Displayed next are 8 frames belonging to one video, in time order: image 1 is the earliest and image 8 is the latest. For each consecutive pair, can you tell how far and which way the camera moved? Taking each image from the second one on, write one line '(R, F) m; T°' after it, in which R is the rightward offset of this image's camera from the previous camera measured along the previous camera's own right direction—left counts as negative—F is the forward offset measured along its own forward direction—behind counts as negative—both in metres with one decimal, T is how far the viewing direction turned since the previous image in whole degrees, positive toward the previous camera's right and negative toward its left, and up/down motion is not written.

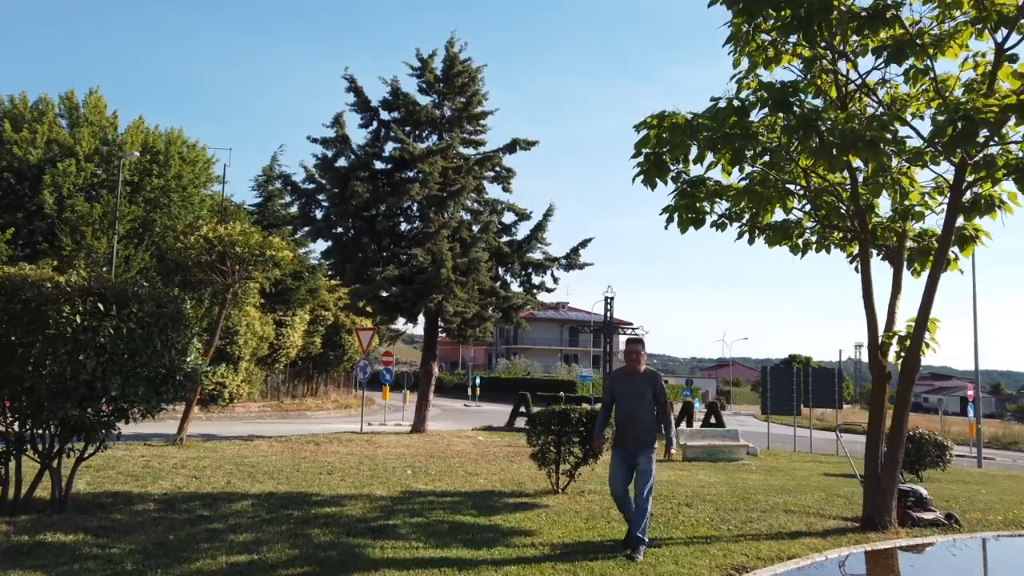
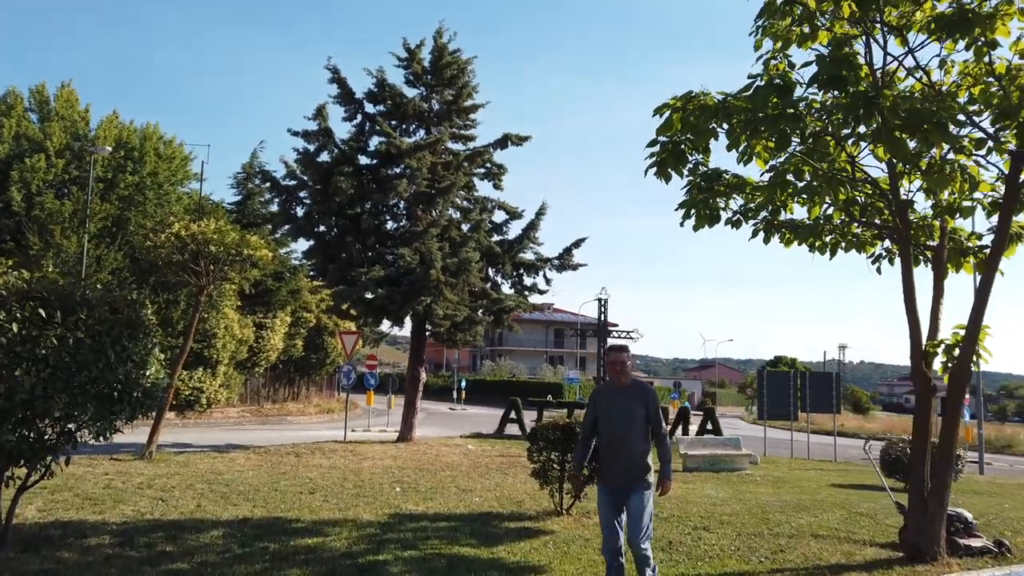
(-0.2, +0.9) m; +1°
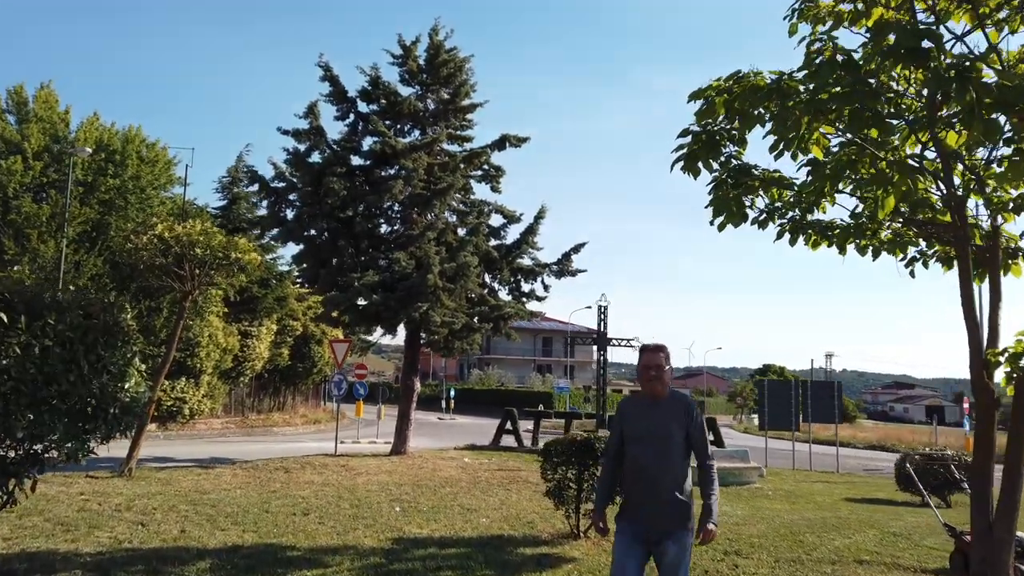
(-0.3, +0.7) m; +1°
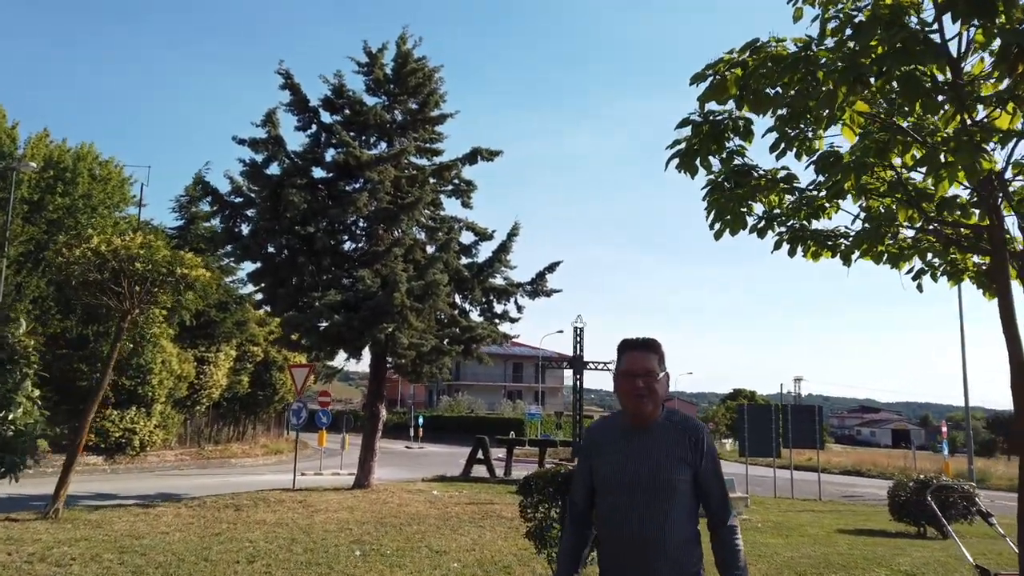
(-0.1, +1.0) m; +2°
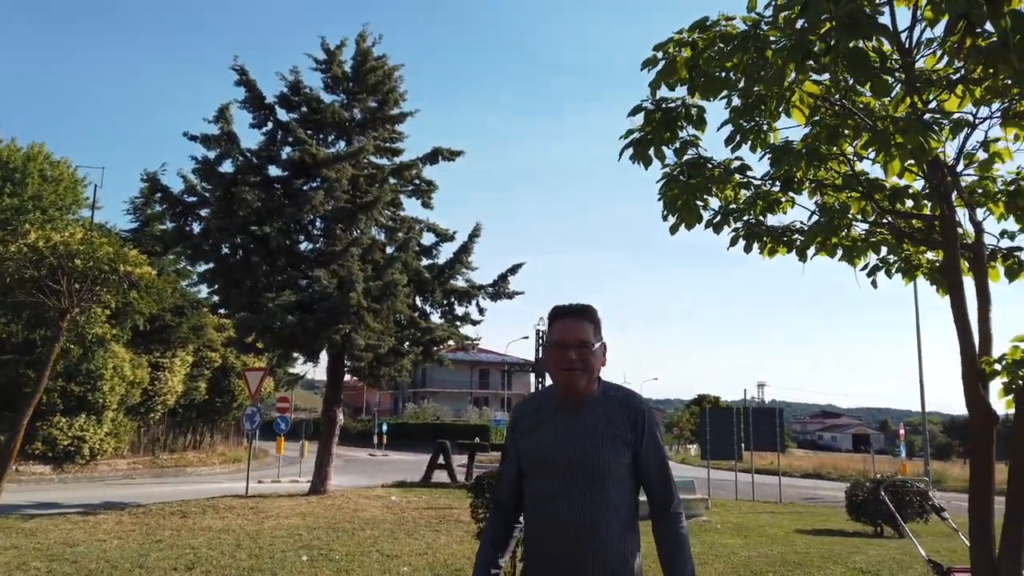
(+0.2, +0.2) m; +2°
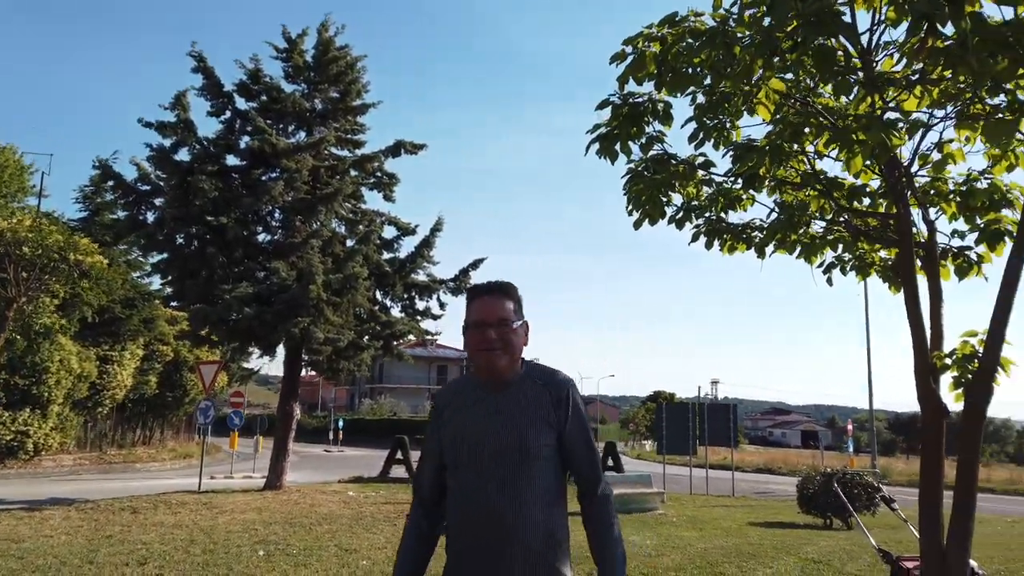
(-0.1, 0.0) m; +3°
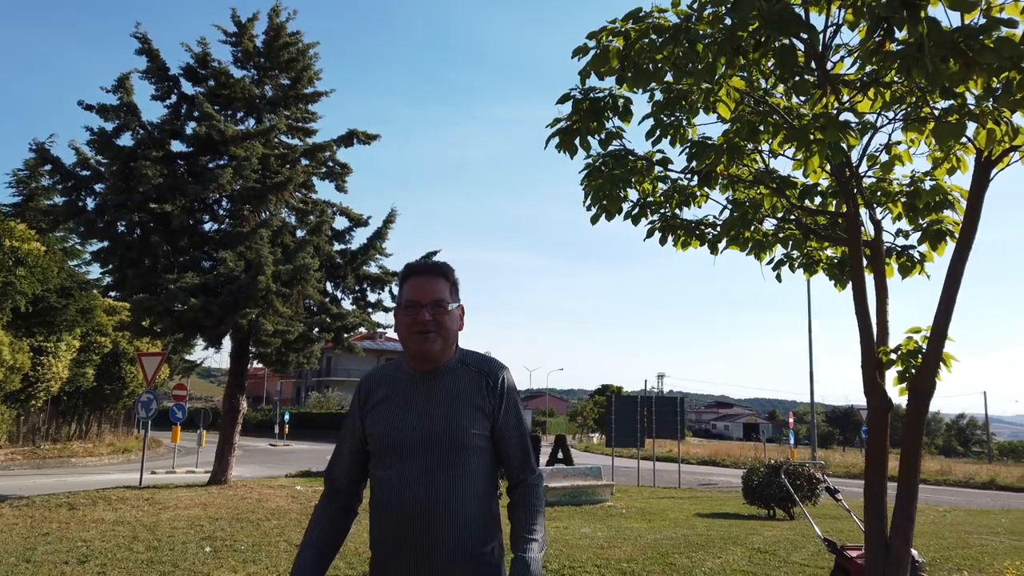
(-0.1, 0.0) m; +4°
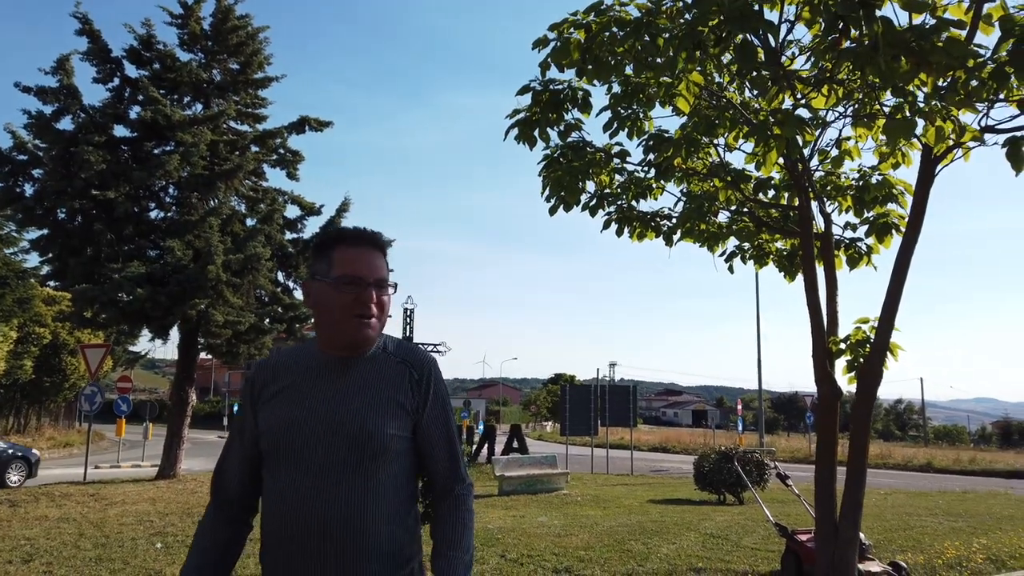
(-0.1, 0.0) m; +4°
